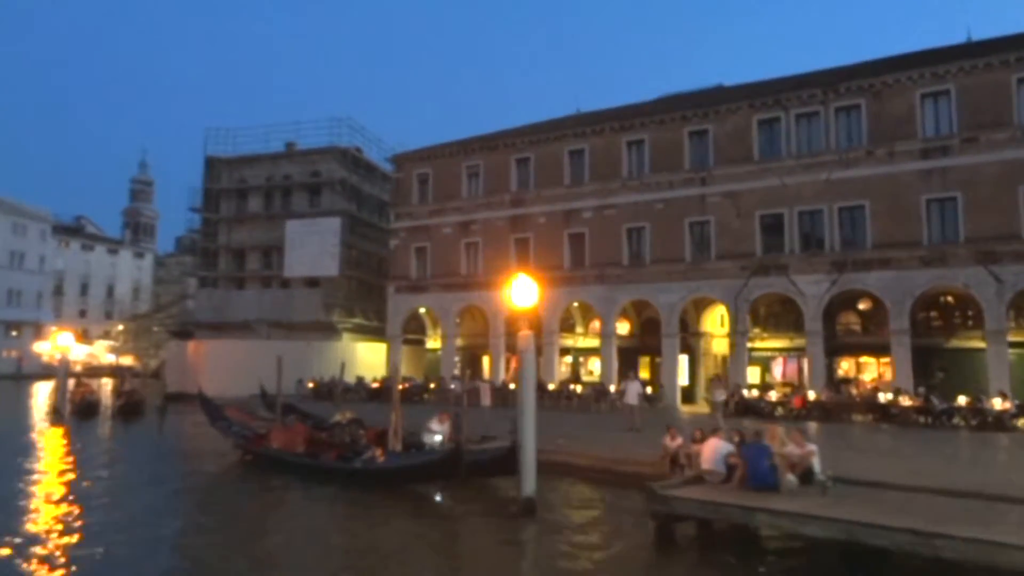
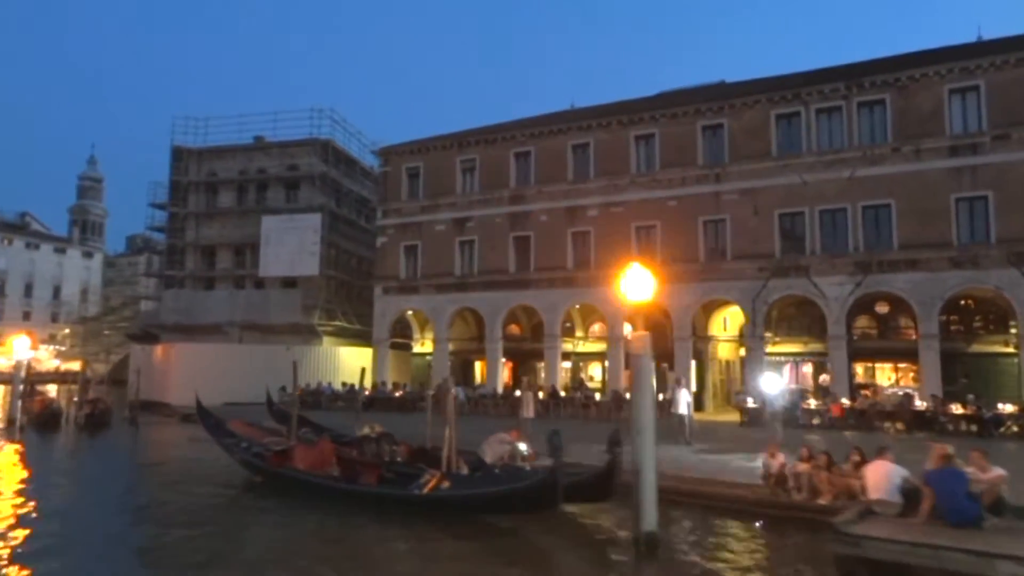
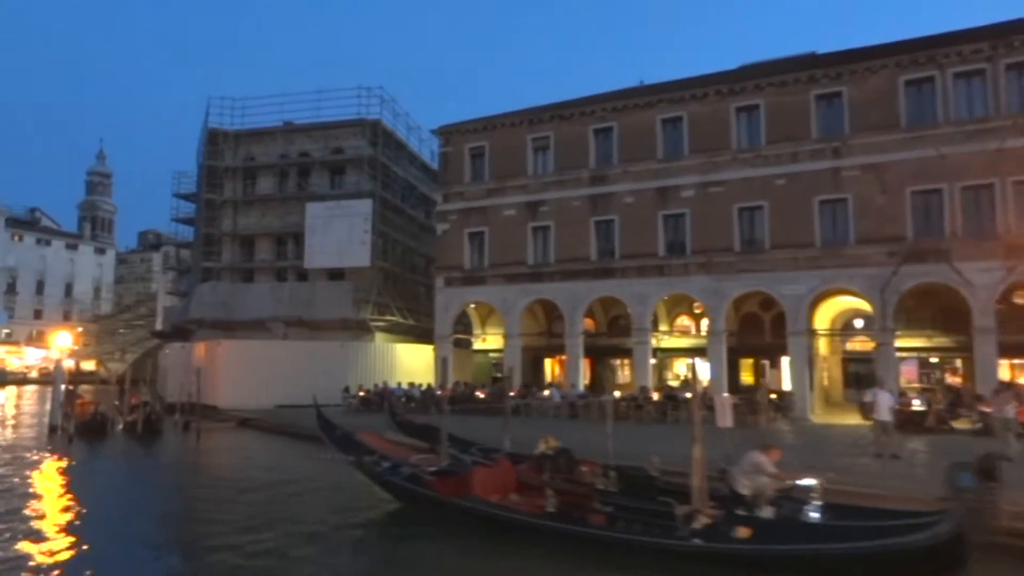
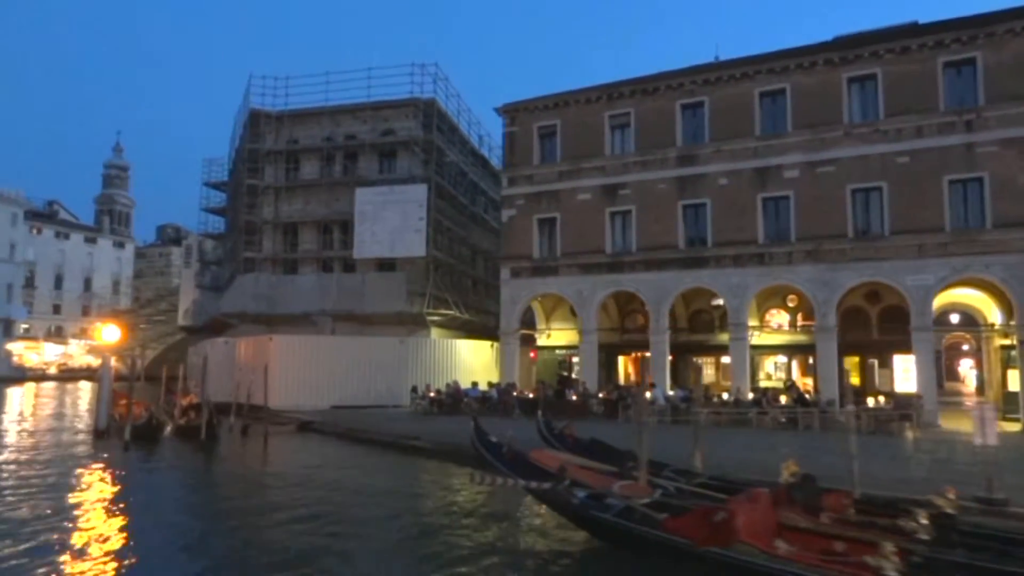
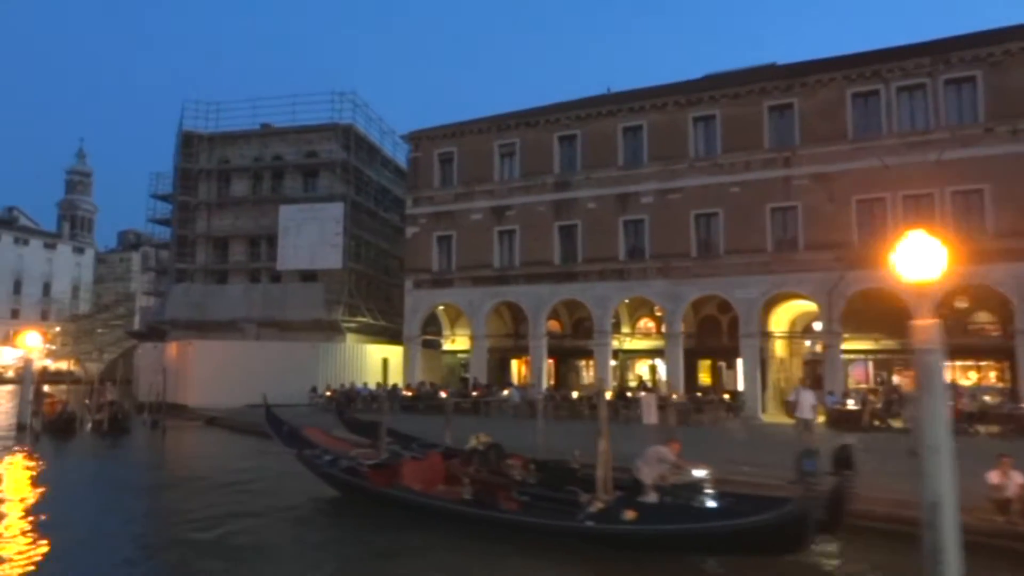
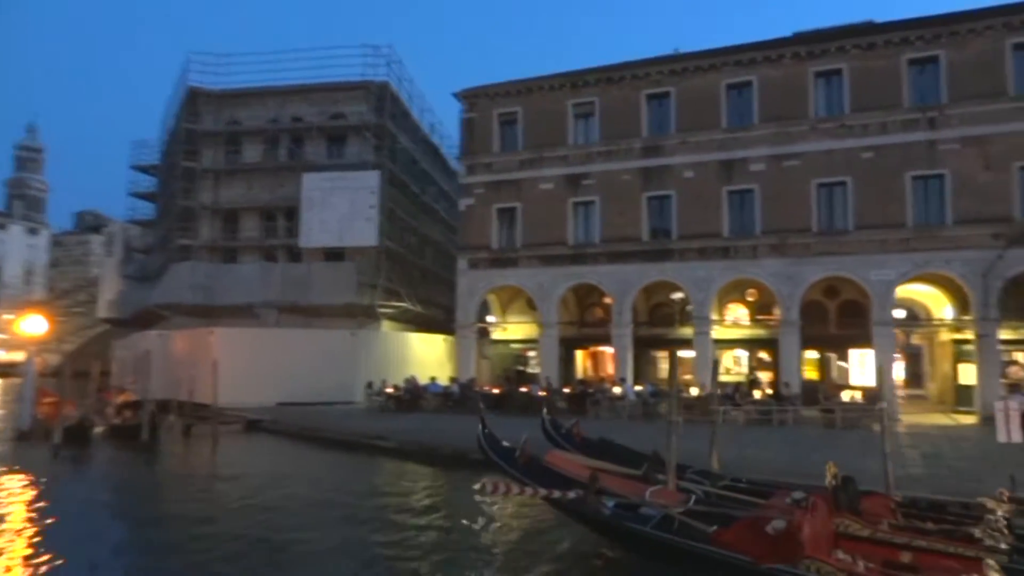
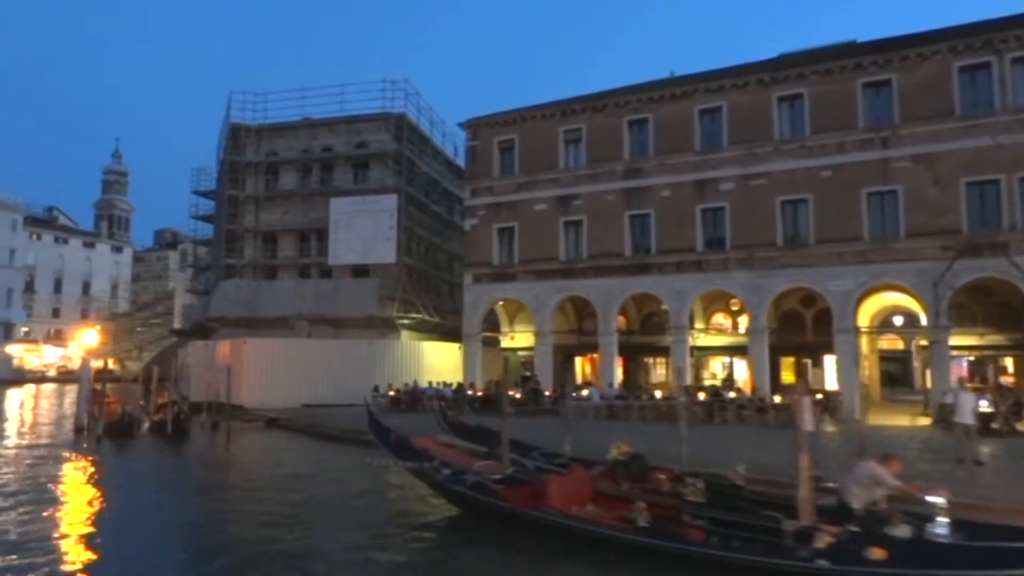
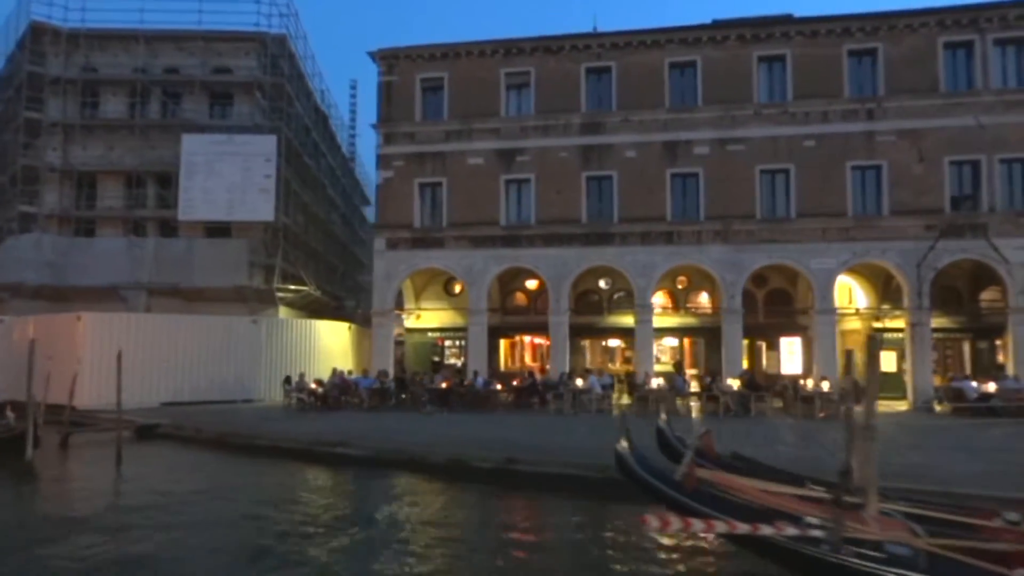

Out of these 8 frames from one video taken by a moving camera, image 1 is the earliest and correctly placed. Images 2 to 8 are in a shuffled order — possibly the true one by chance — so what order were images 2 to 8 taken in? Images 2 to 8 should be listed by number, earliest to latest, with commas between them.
2, 5, 3, 7, 4, 6, 8
